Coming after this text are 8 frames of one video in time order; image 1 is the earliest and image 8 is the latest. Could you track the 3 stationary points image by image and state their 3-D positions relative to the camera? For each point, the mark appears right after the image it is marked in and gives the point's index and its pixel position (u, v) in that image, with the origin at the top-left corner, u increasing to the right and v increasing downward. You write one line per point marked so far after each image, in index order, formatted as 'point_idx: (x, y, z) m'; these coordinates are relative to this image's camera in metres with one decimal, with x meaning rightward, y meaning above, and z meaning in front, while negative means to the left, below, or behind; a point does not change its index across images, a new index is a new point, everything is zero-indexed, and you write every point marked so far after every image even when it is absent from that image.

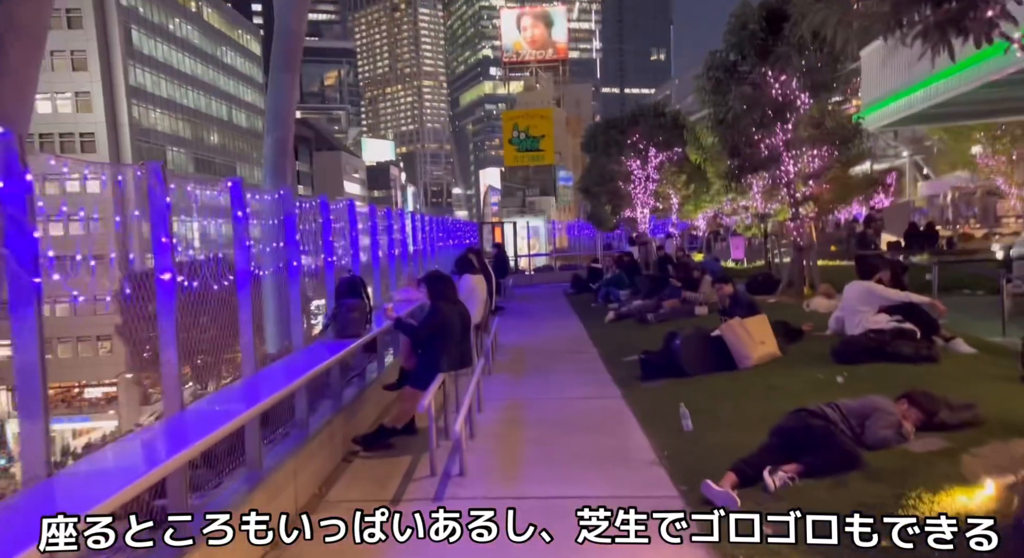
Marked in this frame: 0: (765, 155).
0: (+4.9, +2.4, +16.8) m
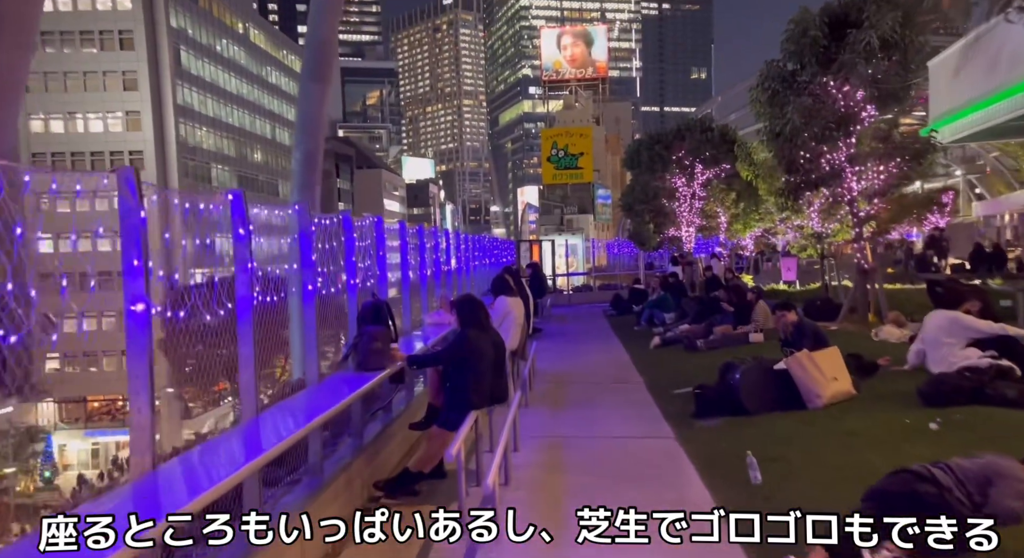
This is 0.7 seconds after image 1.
0: (+5.6, +1.9, +15.6) m
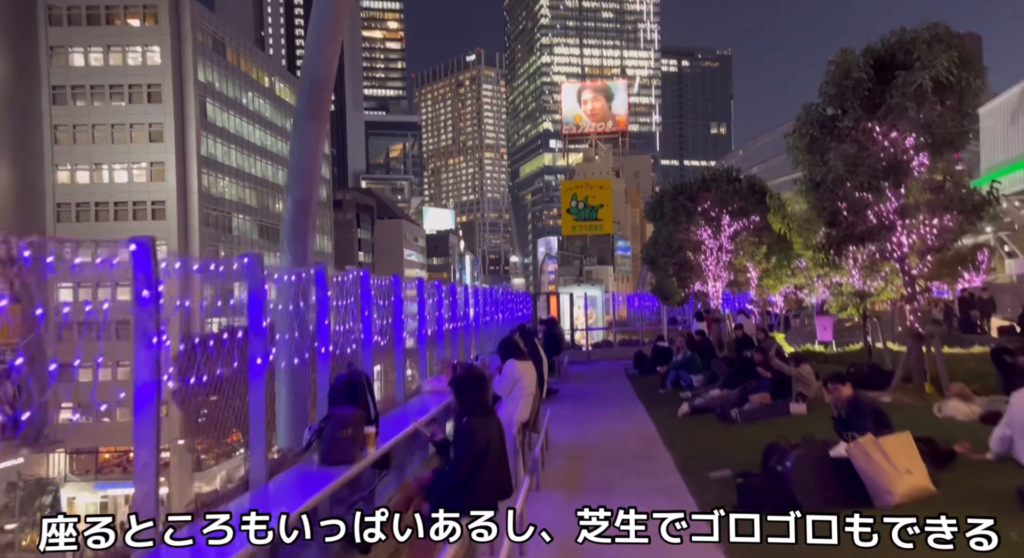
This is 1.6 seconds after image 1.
0: (+5.9, +0.9, +14.2) m
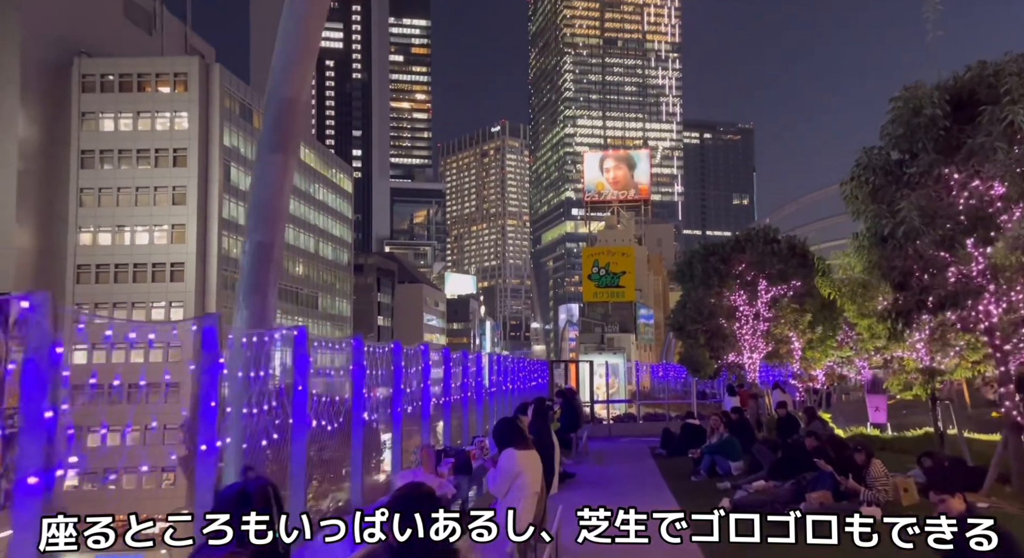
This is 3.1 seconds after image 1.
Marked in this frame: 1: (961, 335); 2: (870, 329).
0: (+6.0, -0.2, +11.9) m
1: (+7.2, -0.9, +13.9) m
2: (+7.2, -1.0, +17.4) m
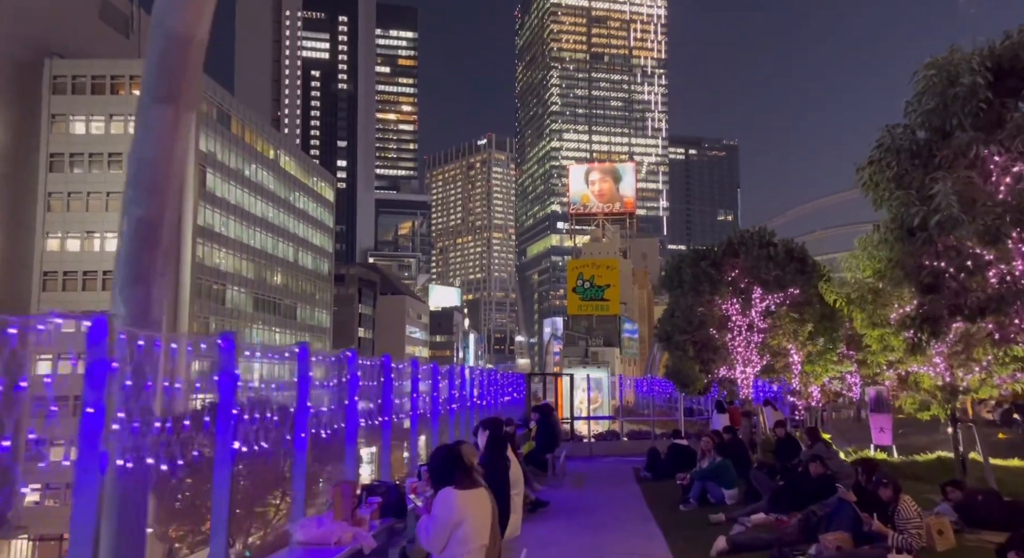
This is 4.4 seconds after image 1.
0: (+5.5, -0.2, +10.0) m
1: (+6.7, -0.9, +12.0) m
2: (+6.6, -1.1, +15.6) m
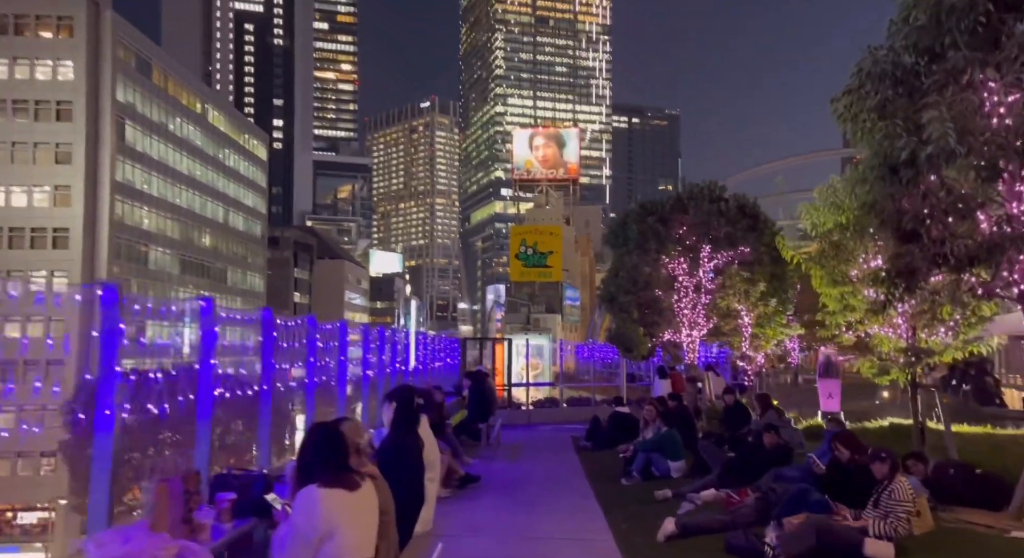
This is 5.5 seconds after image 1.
0: (+4.7, +0.4, +8.7) m
1: (+5.7, -0.3, +10.8) m
2: (+5.4, -0.3, +14.3) m
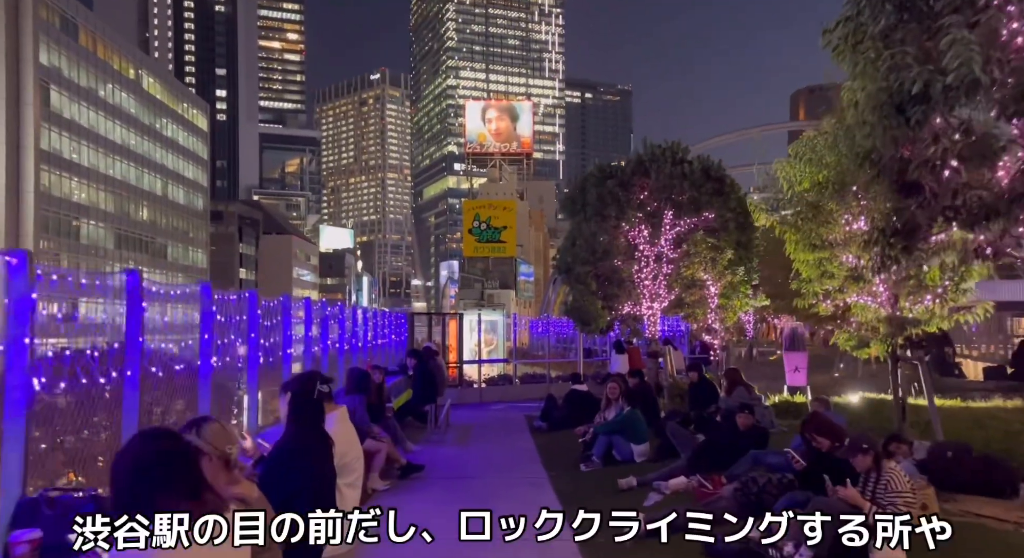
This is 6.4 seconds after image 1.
0: (+4.2, +0.8, +7.5) m
1: (+5.1, +0.1, +9.7) m
2: (+4.6, +0.2, +13.2) m
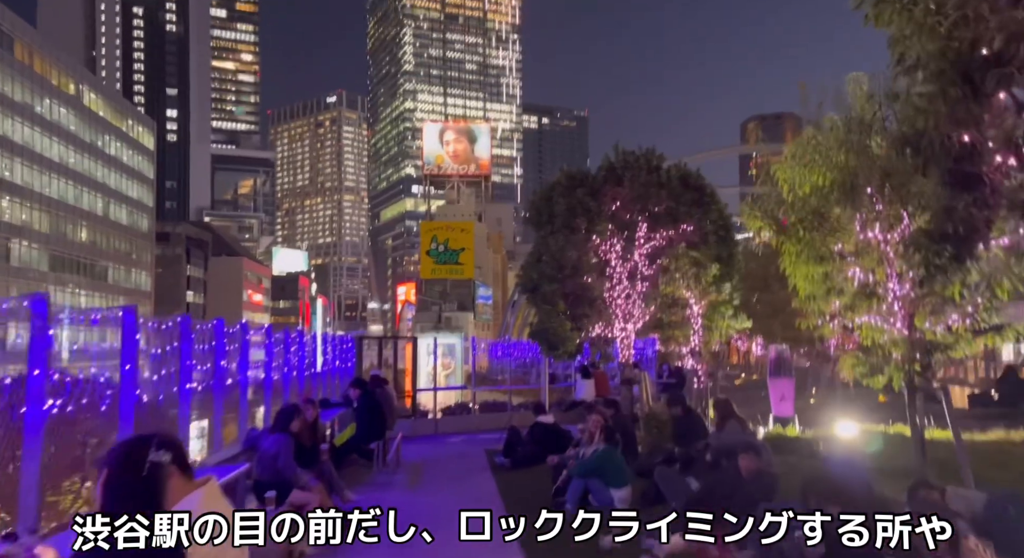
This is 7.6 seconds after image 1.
0: (+3.9, +0.7, +5.8) m
1: (+4.7, 0.0, +8.0) m
2: (+4.1, 0.0, +11.5) m
